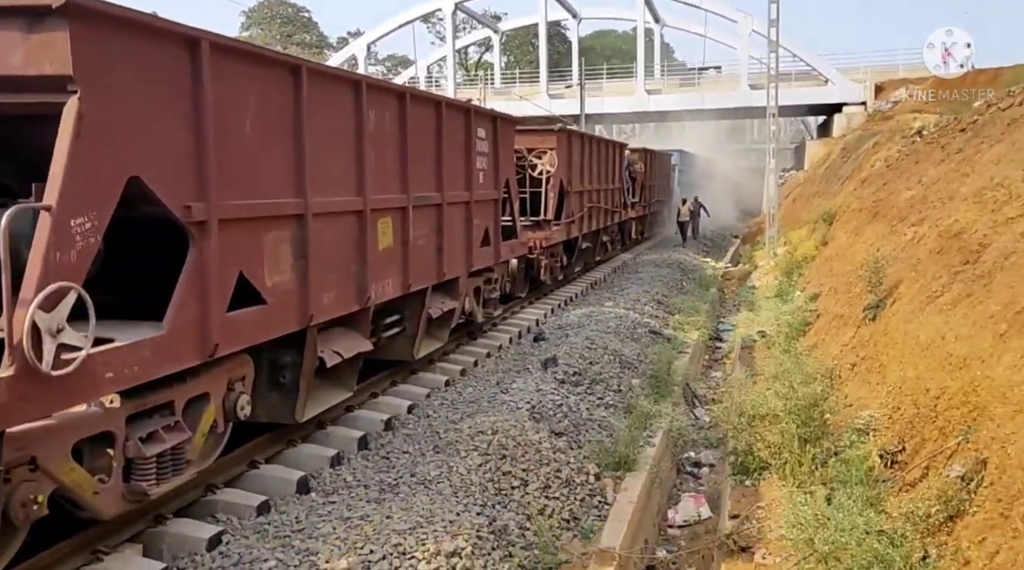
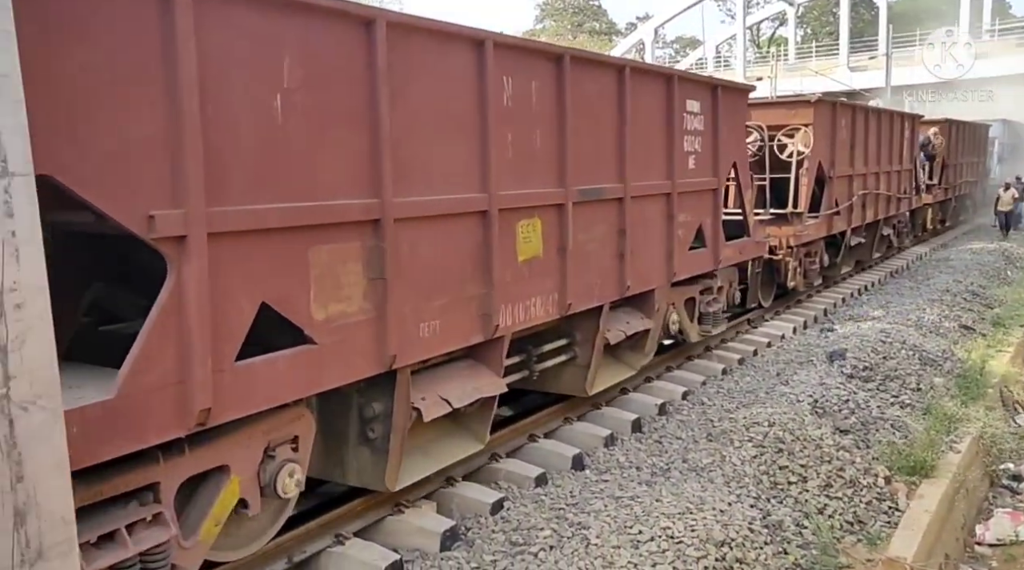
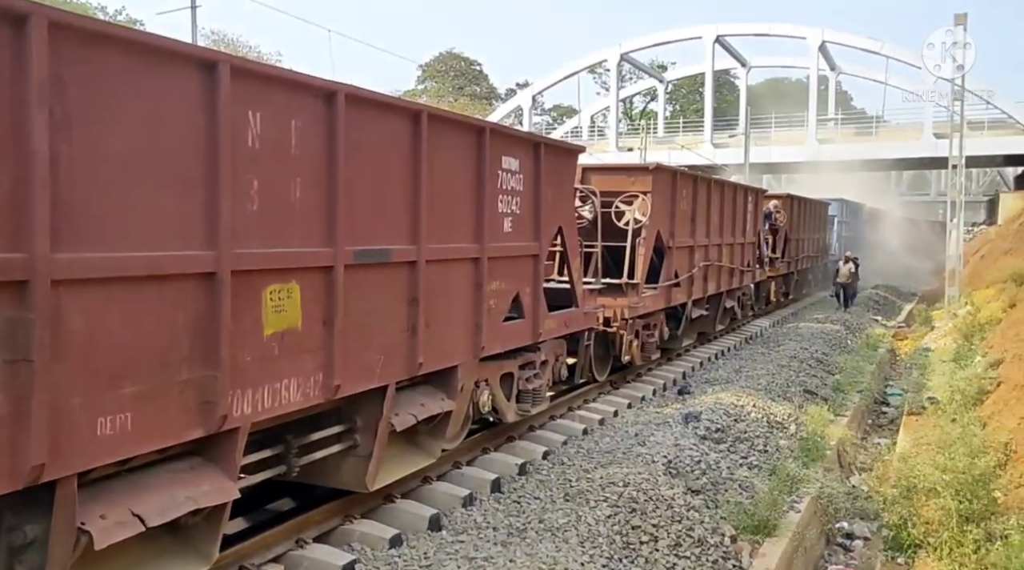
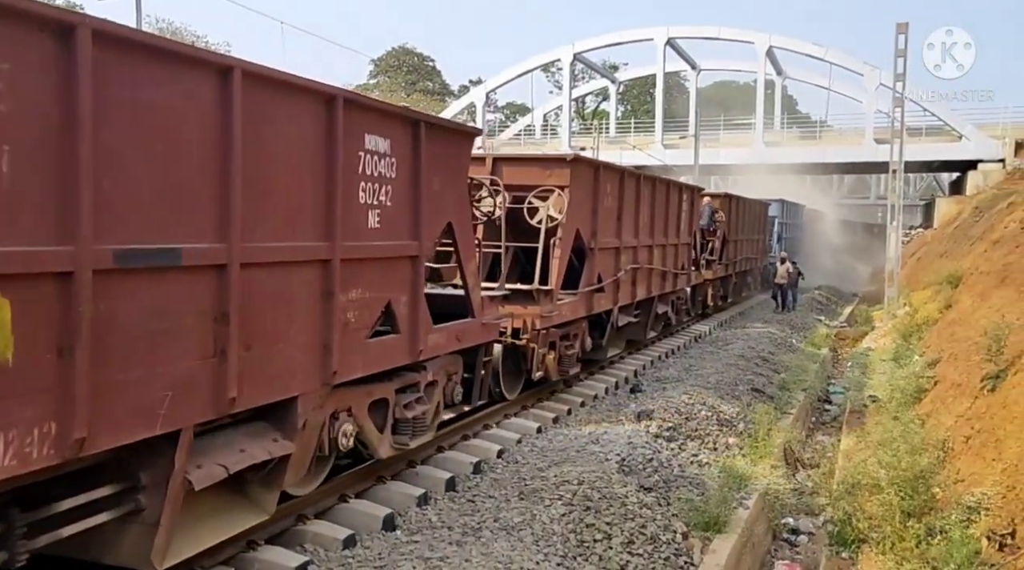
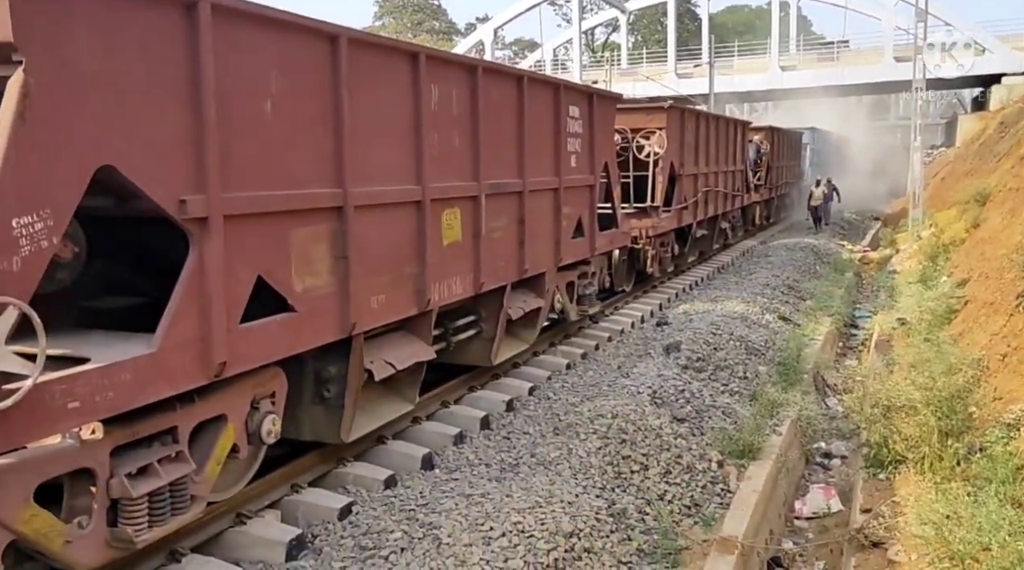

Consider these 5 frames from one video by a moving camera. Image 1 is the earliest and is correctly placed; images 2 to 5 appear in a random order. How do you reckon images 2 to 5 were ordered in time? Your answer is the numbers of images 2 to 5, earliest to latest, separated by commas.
5, 2, 3, 4
